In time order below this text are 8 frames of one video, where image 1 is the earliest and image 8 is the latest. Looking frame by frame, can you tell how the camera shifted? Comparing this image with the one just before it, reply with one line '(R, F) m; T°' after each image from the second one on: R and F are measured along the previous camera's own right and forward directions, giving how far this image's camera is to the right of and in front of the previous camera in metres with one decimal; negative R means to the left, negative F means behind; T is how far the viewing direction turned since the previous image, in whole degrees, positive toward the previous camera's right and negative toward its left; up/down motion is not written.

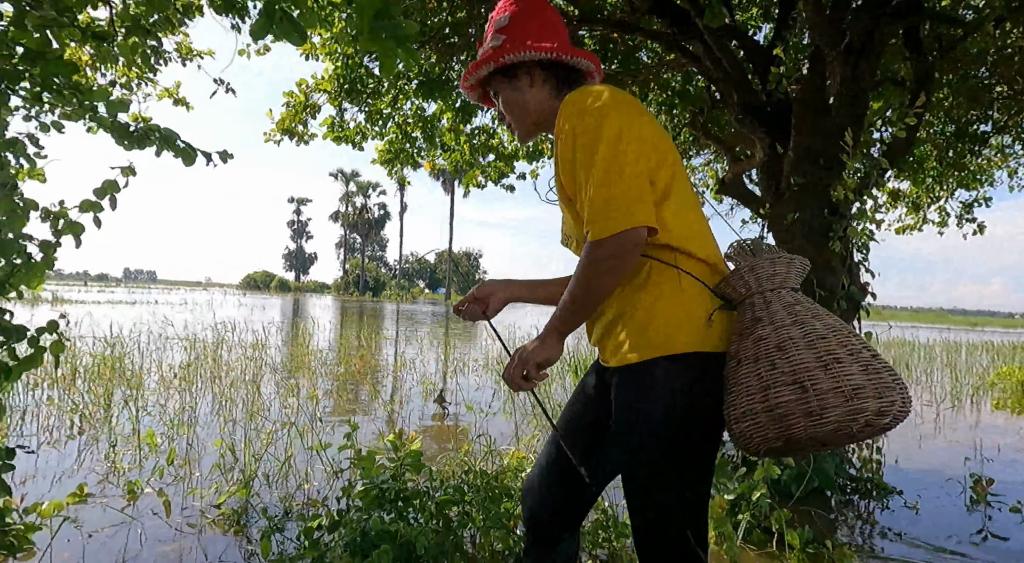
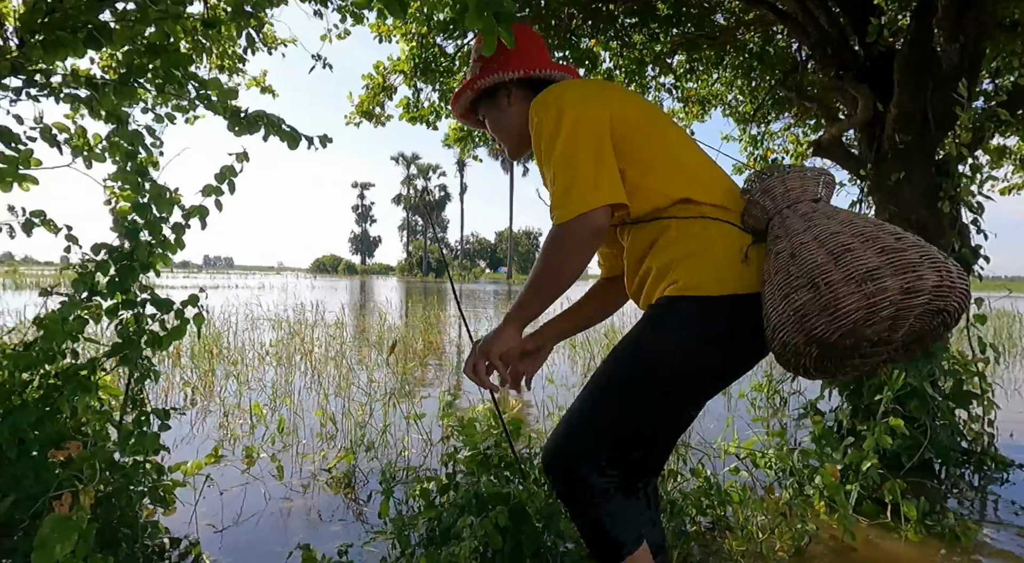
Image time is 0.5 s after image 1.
(-0.2, -0.1) m; -5°
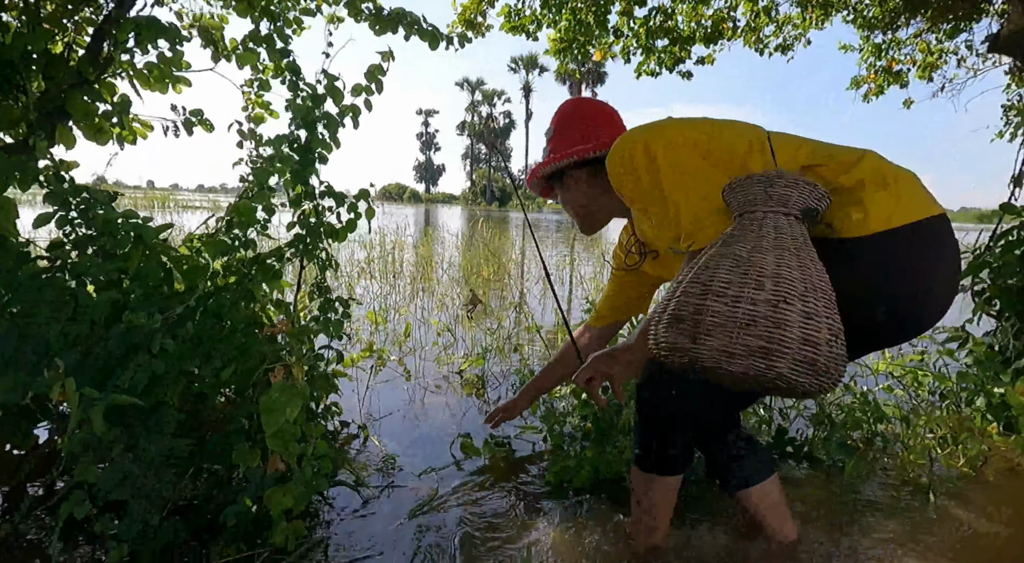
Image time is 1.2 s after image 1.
(-0.4, 0.0) m; -5°
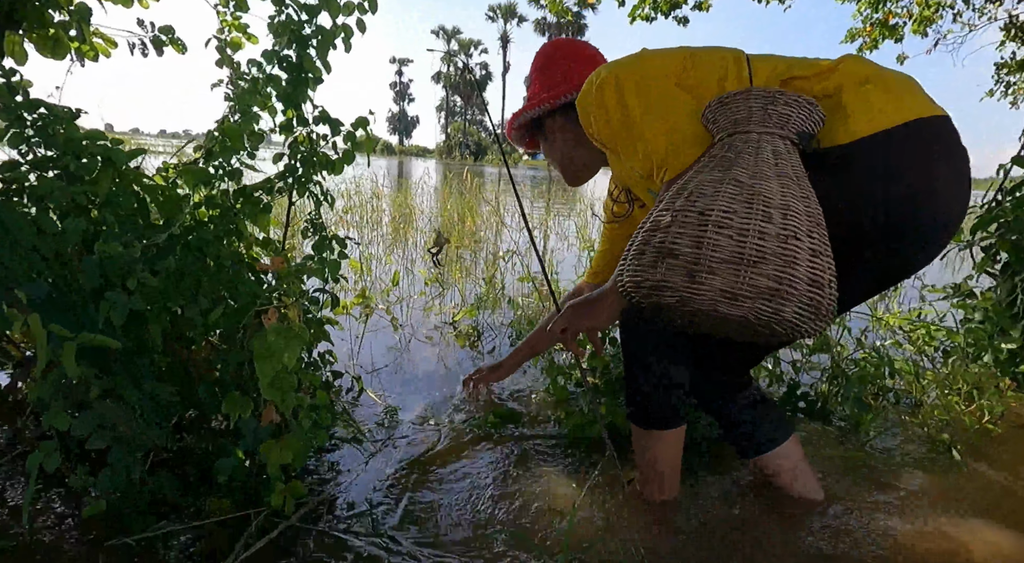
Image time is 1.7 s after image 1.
(-0.1, +0.2) m; +2°
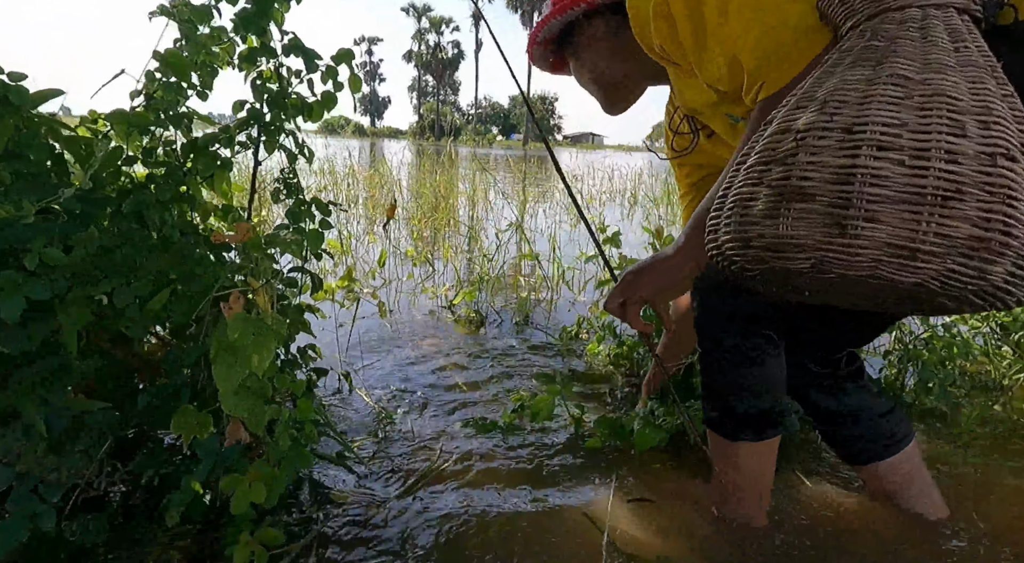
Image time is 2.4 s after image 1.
(-0.1, +0.5) m; +2°
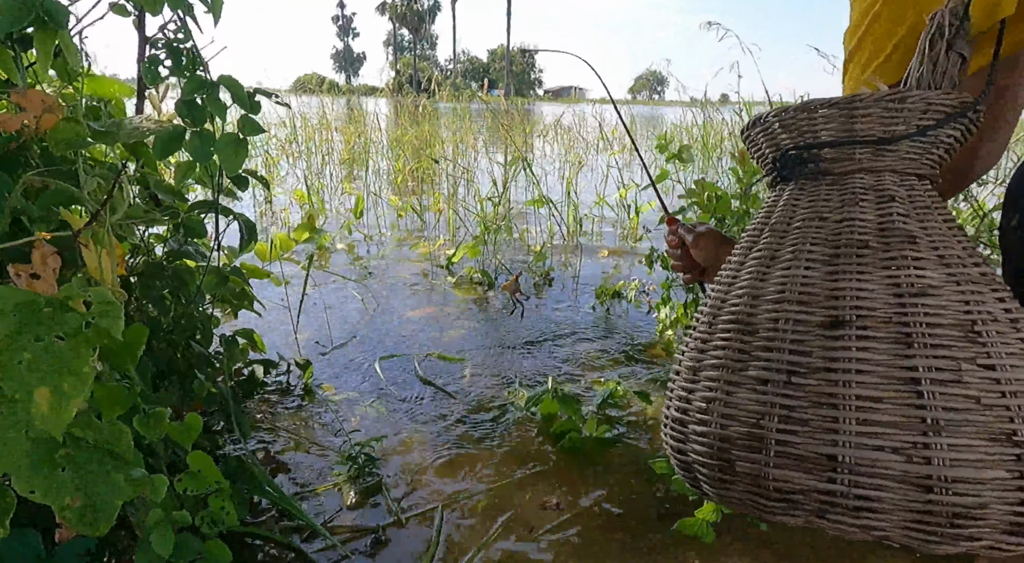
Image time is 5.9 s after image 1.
(-0.1, +0.7) m; +1°
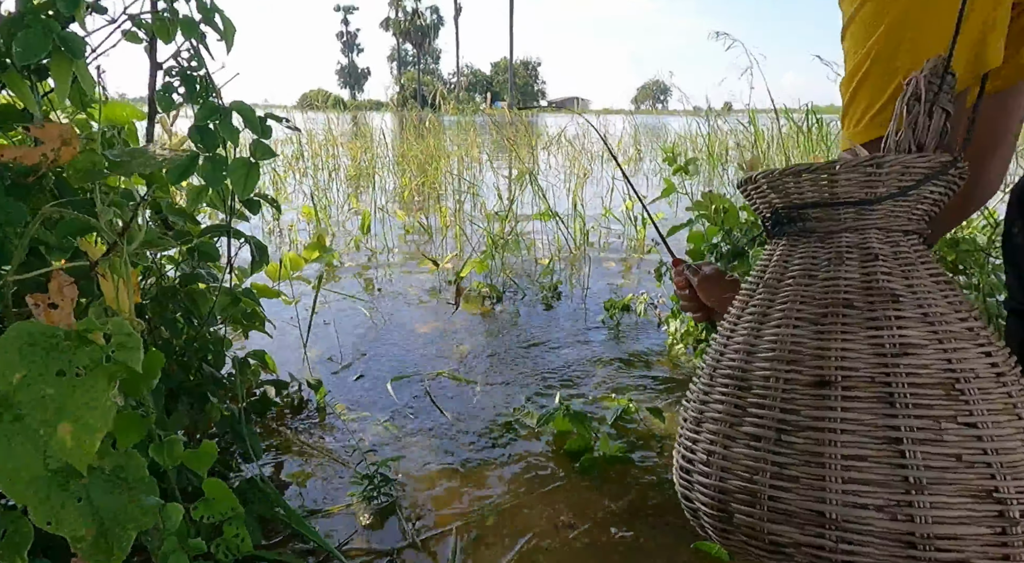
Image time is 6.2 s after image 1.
(0.0, 0.0) m; -1°
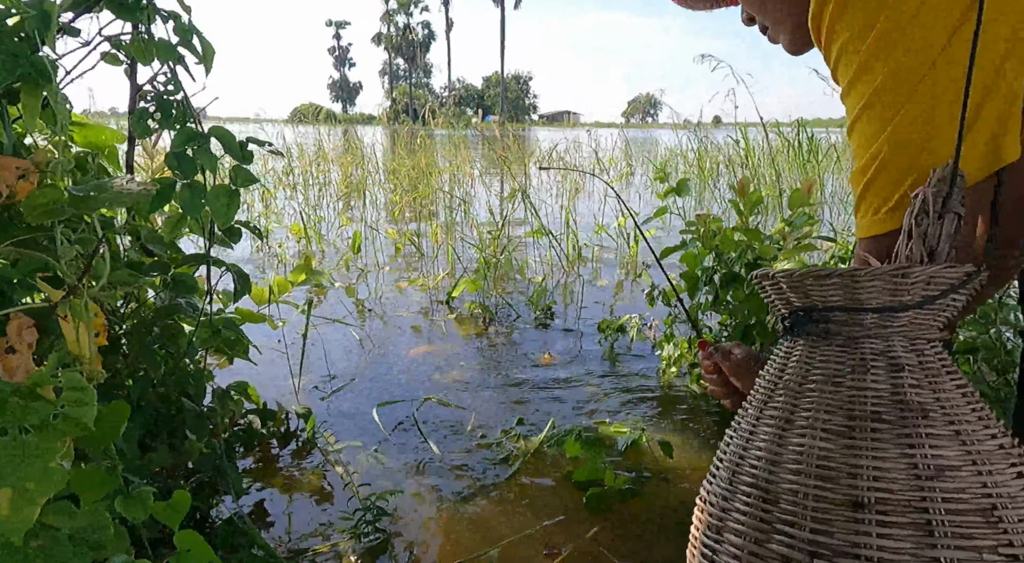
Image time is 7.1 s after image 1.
(0.0, 0.0) m; +1°
